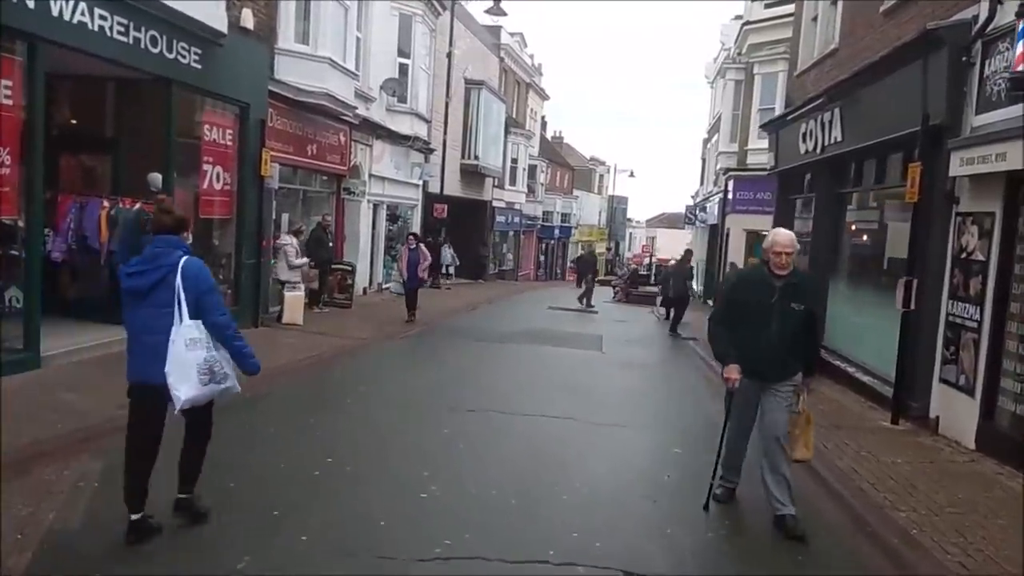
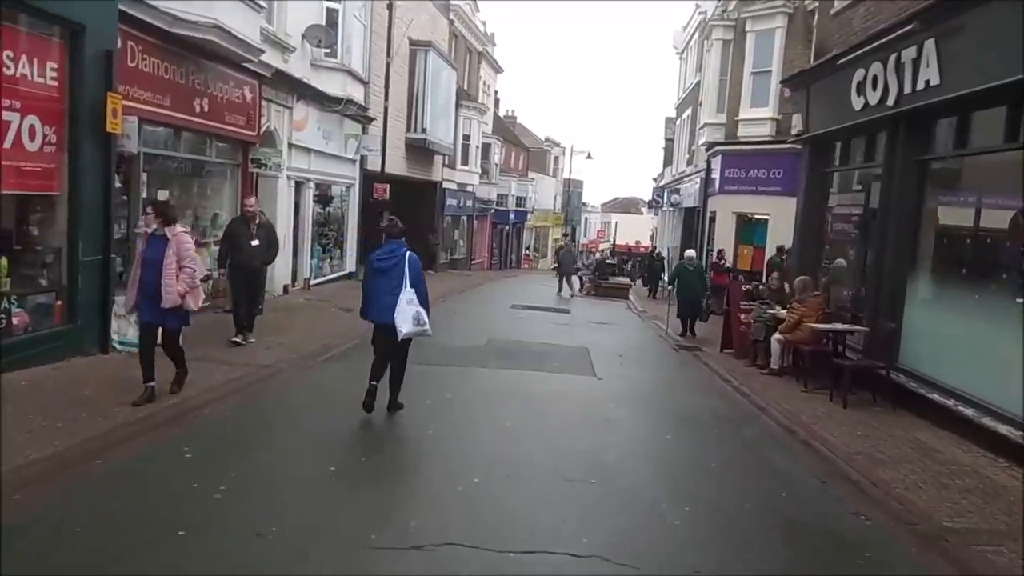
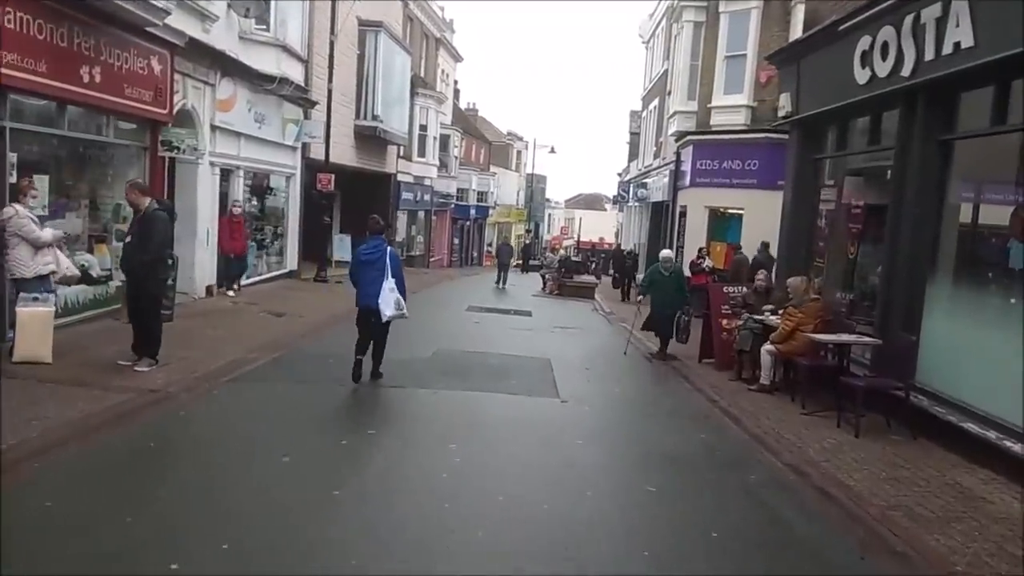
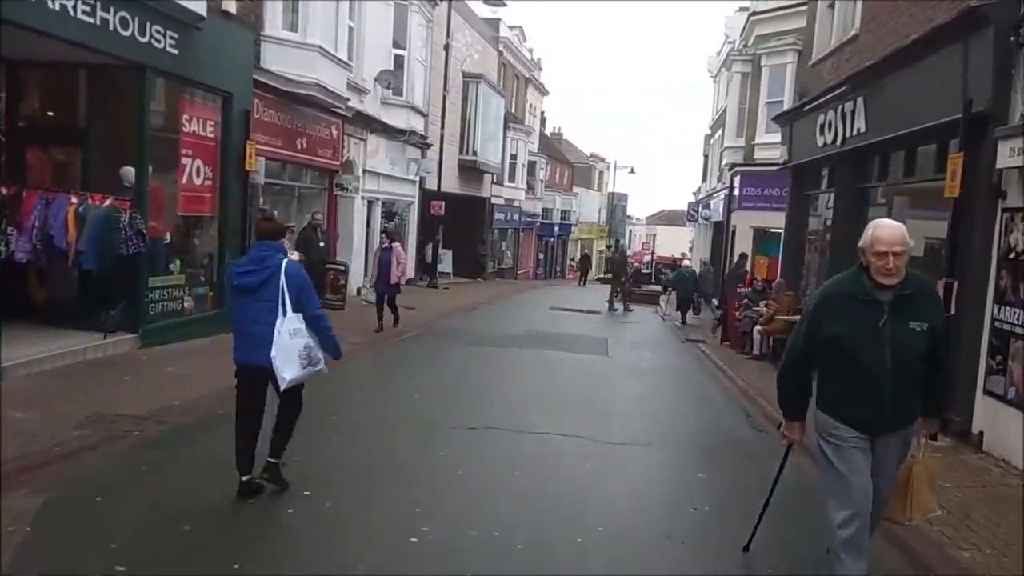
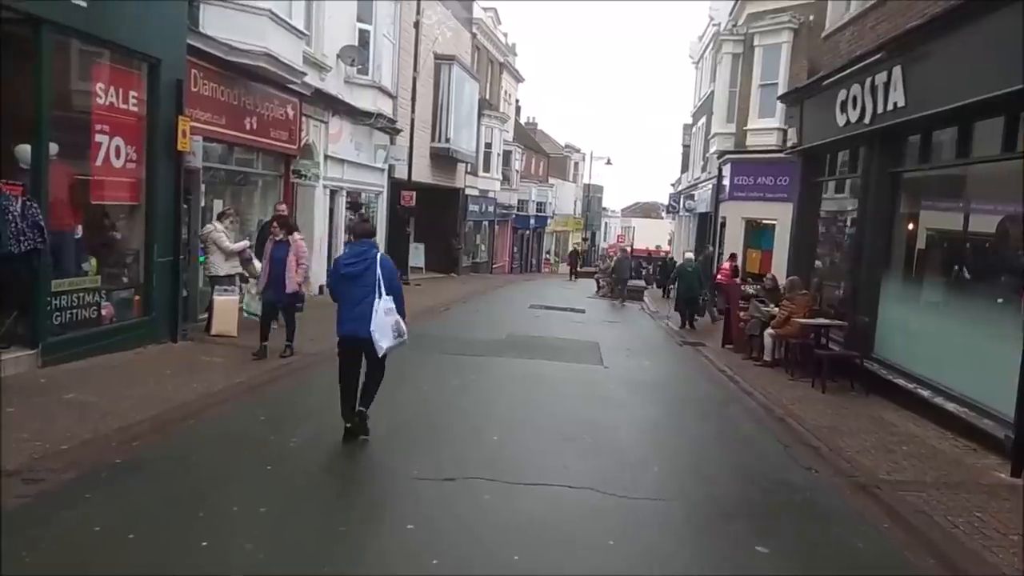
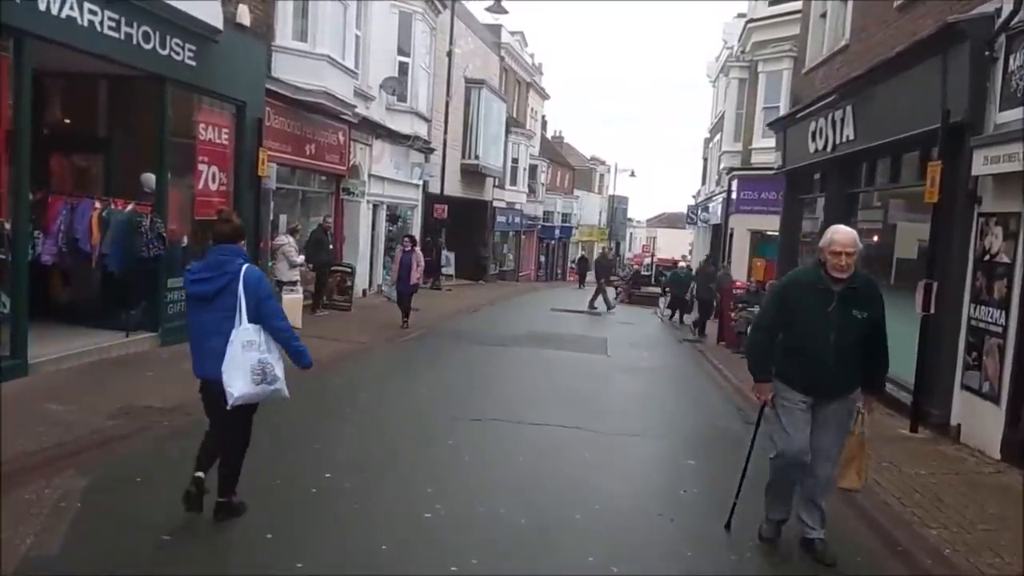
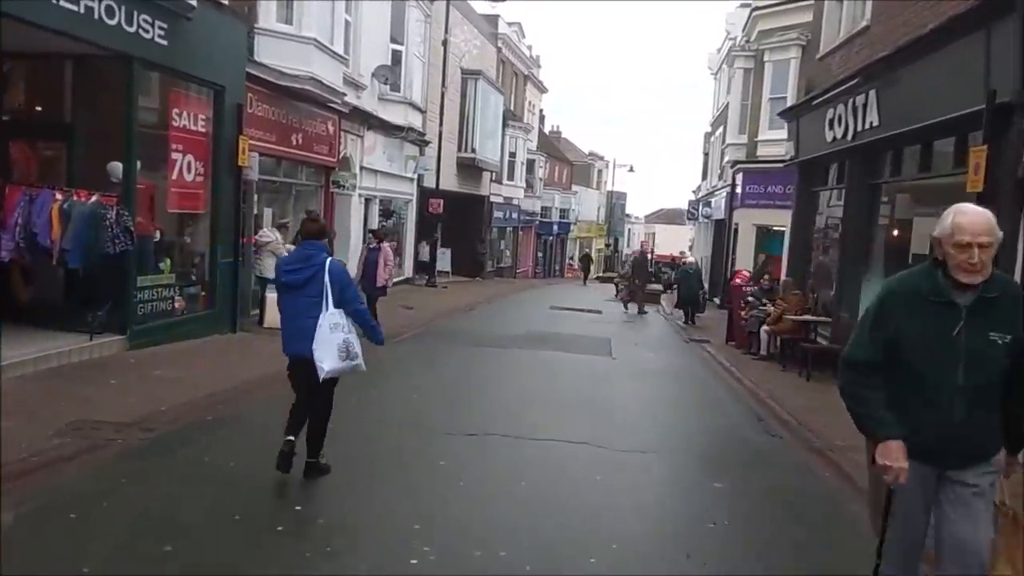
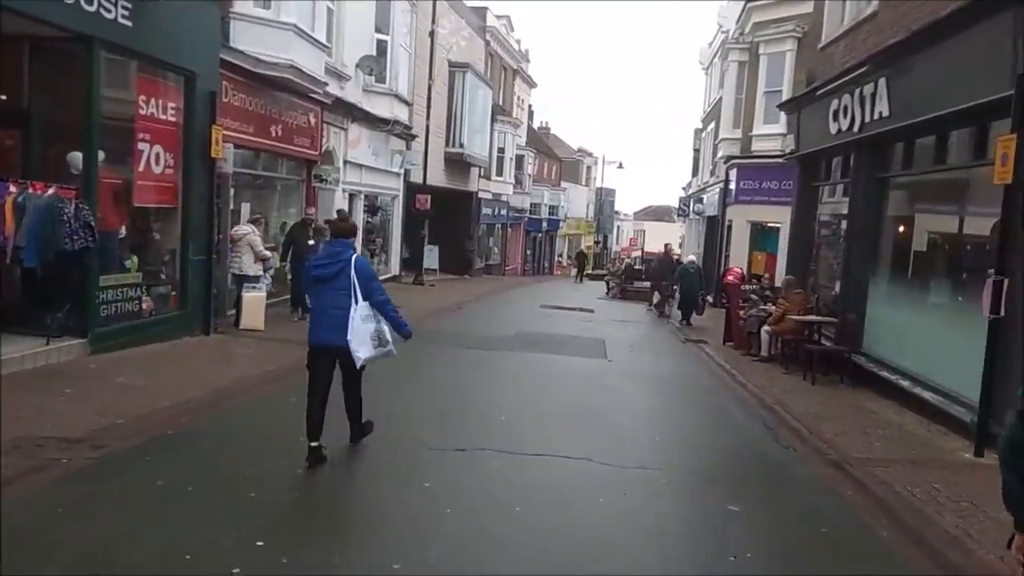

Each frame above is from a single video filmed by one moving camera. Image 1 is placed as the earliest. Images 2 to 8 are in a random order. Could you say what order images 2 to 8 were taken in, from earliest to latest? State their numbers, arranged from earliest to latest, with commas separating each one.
6, 4, 7, 8, 5, 2, 3
